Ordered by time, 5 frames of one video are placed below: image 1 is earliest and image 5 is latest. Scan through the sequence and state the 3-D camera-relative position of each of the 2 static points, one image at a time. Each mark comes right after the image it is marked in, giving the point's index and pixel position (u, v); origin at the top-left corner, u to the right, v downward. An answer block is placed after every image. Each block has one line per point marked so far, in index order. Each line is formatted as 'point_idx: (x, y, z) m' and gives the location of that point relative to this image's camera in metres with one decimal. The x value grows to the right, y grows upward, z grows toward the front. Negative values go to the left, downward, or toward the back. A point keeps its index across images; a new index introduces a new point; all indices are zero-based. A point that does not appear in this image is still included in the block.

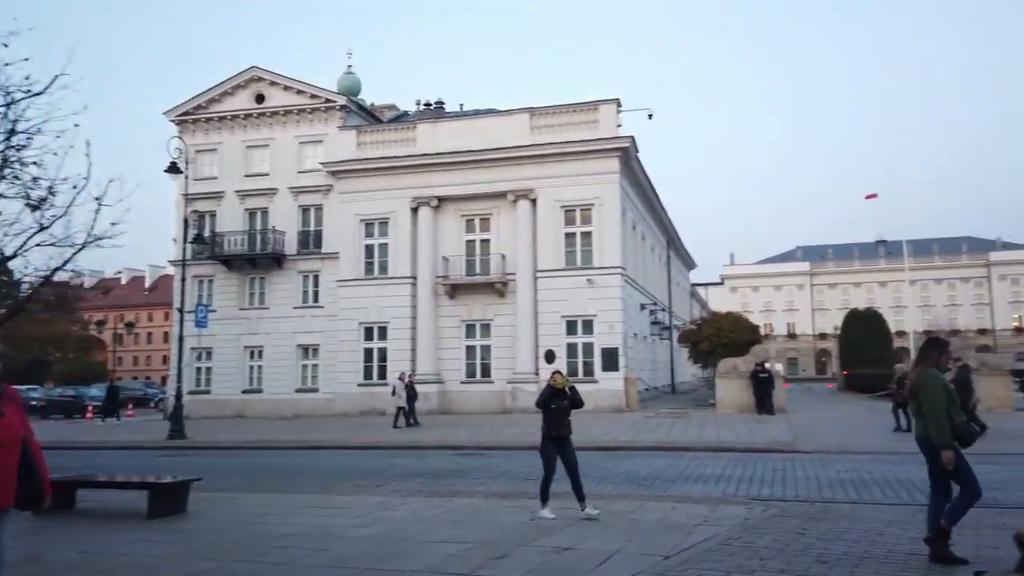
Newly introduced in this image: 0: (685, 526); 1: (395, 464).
0: (+2.0, -2.7, +8.5) m
1: (-2.8, -4.2, +17.5) m
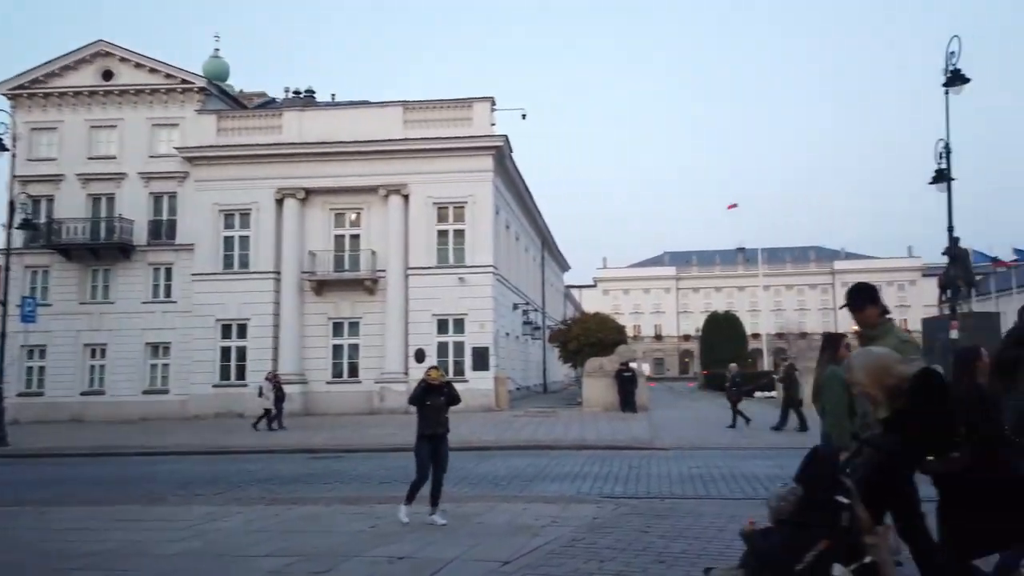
0: (+0.2, -2.7, +8.2) m
1: (-5.9, -4.0, +16.3) m
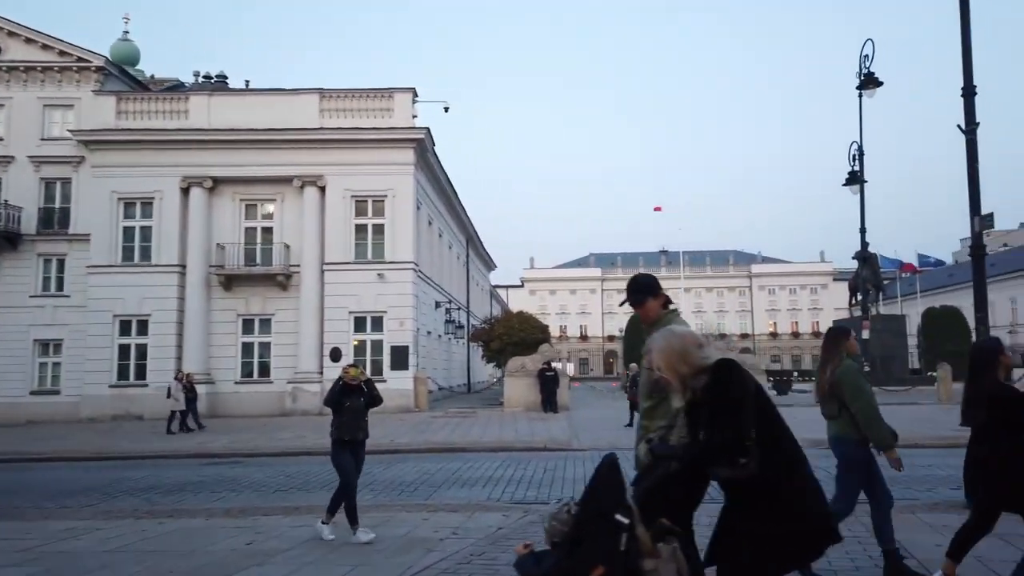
0: (-0.8, -2.6, +7.5) m
1: (-7.8, -3.8, +14.9) m
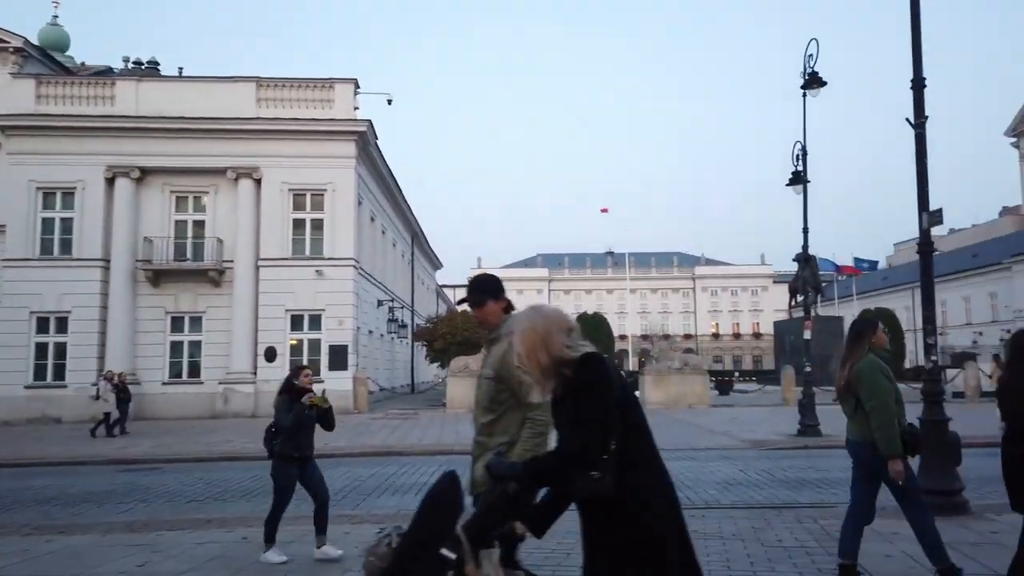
0: (-1.5, -2.5, +6.8) m
1: (-9.0, -3.7, +13.7) m
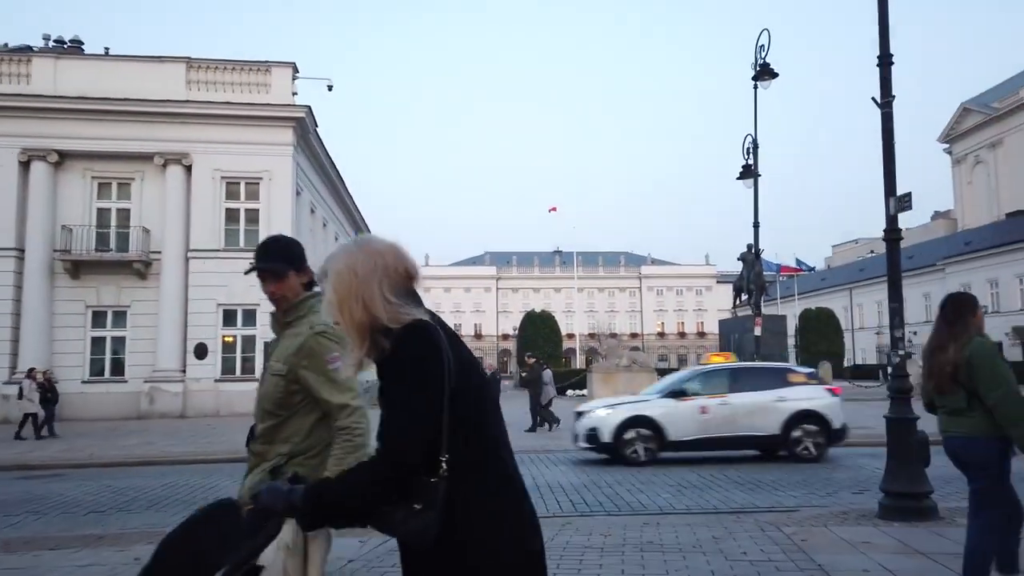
0: (-2.0, -2.3, +5.8) m
1: (-10.0, -3.5, +12.2) m
